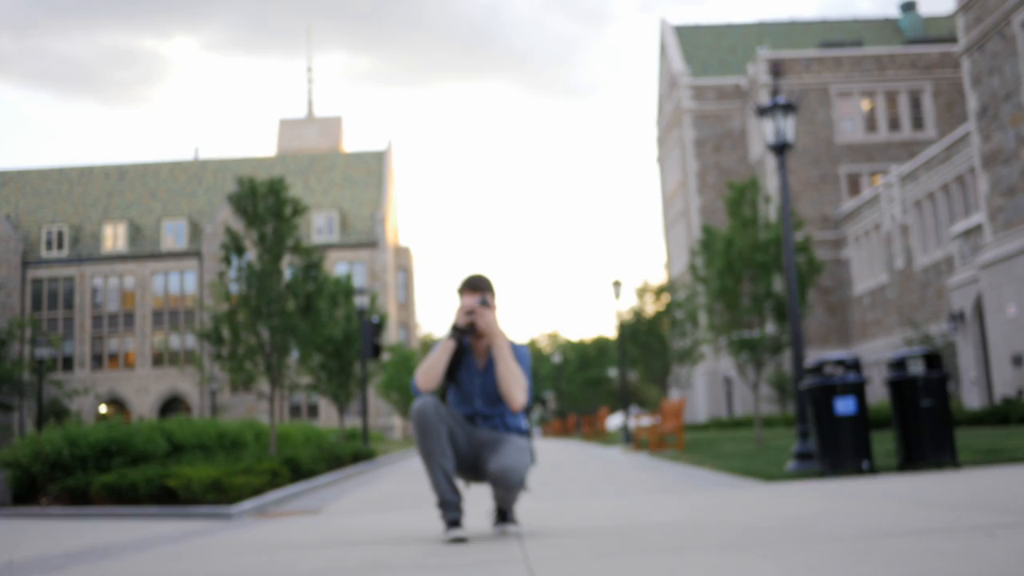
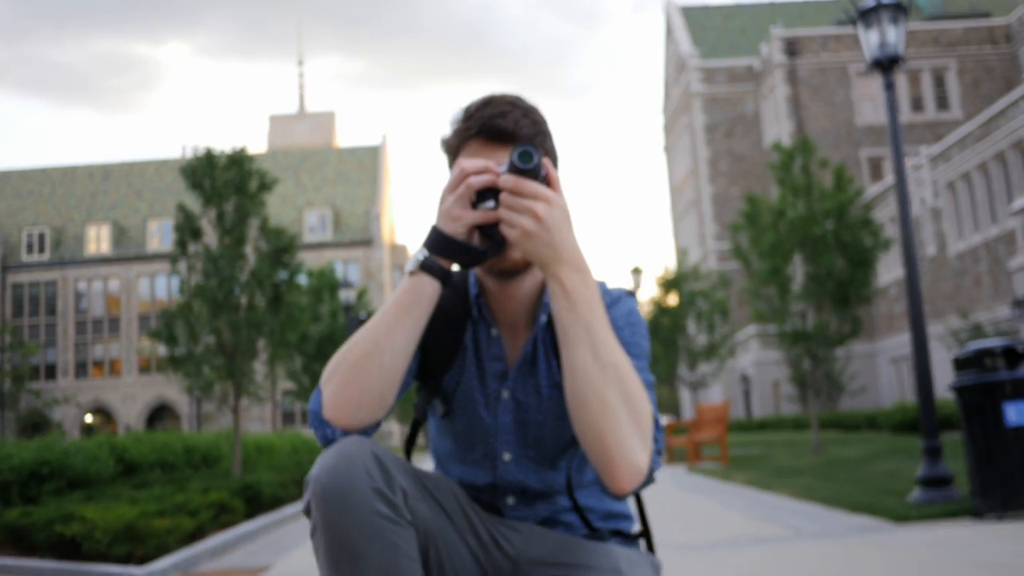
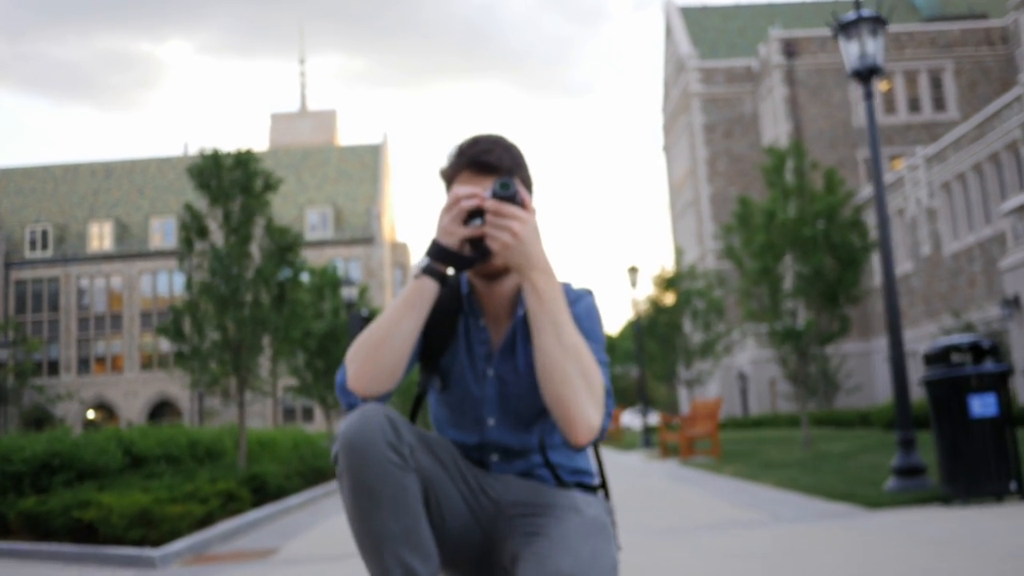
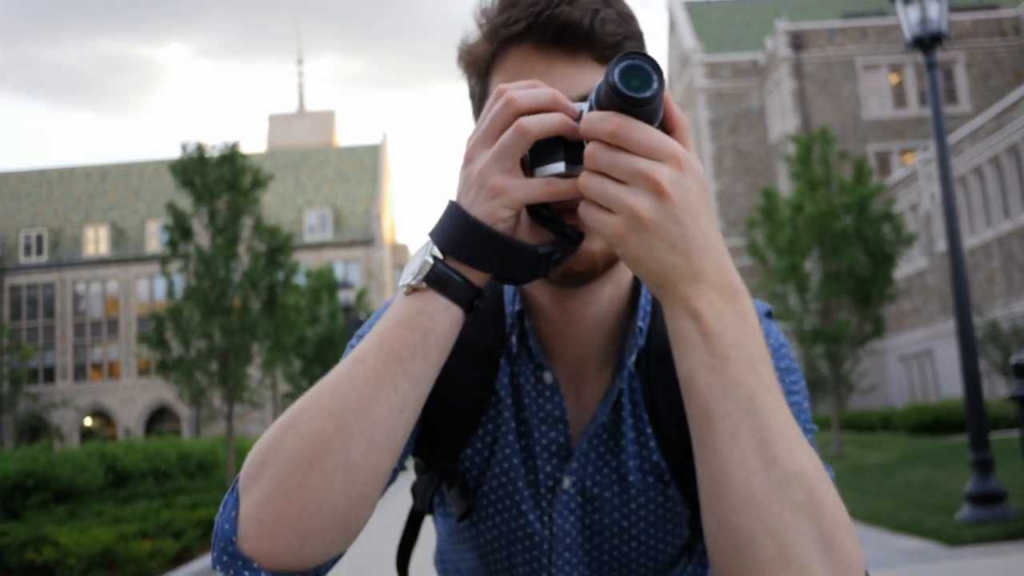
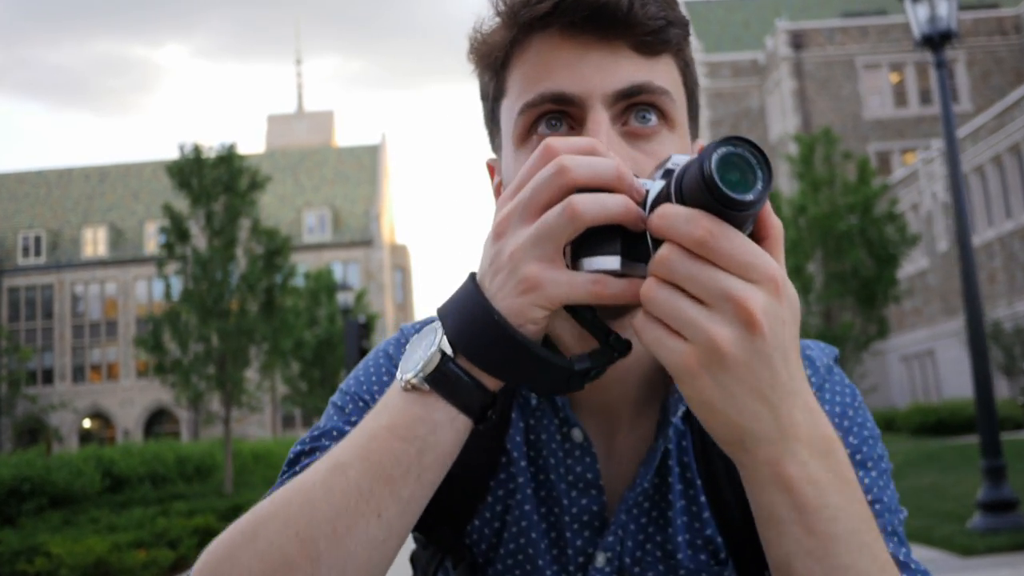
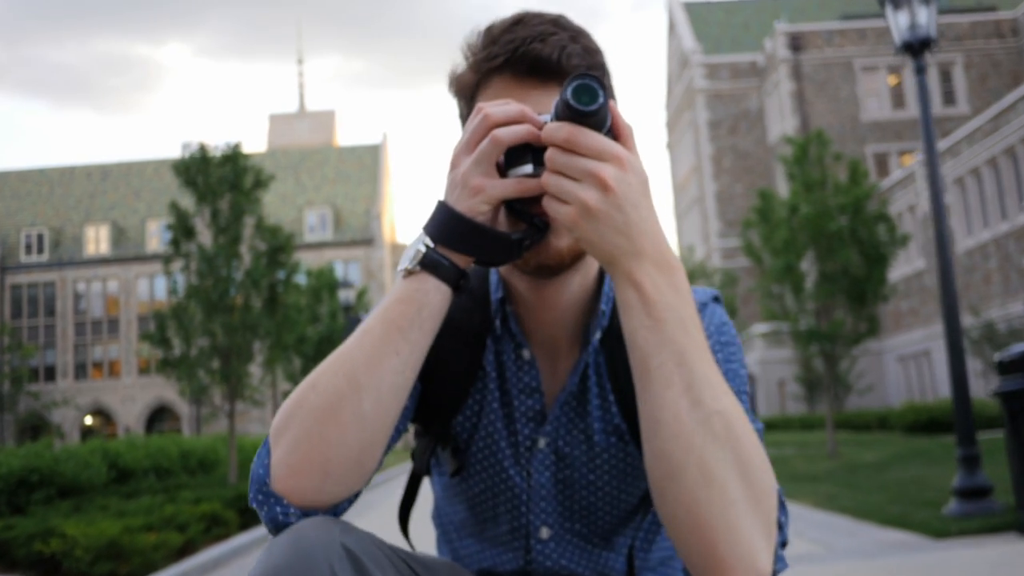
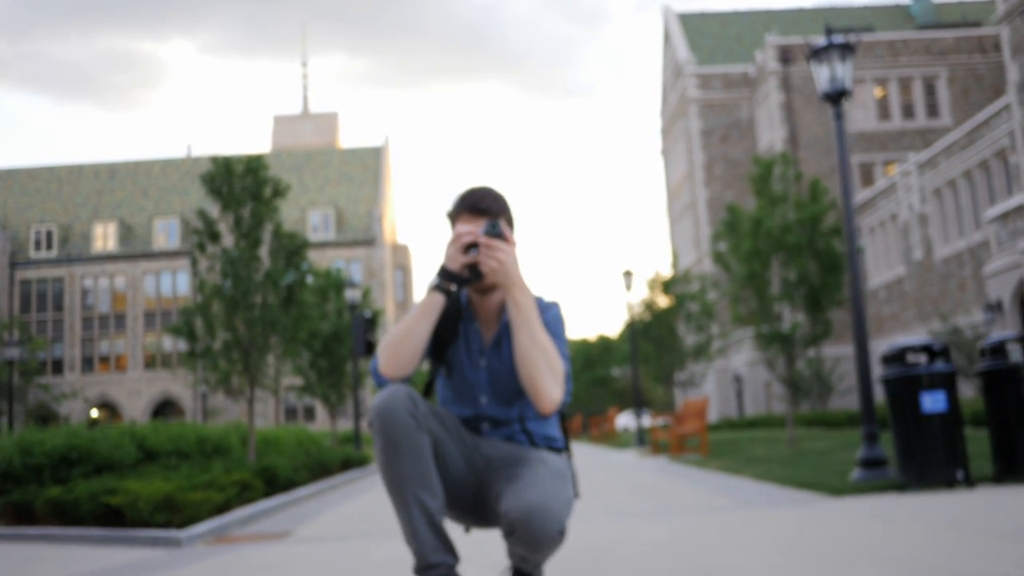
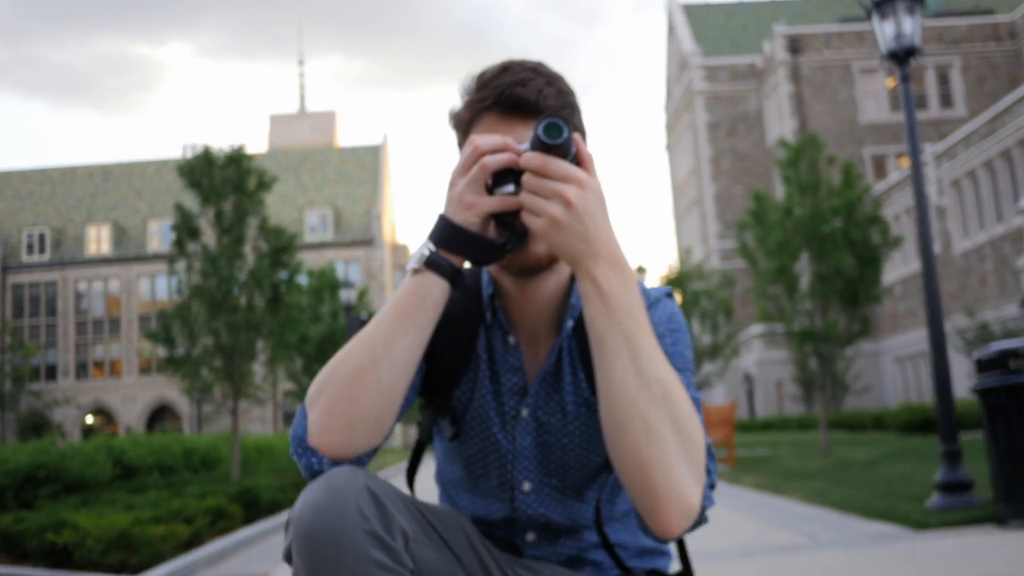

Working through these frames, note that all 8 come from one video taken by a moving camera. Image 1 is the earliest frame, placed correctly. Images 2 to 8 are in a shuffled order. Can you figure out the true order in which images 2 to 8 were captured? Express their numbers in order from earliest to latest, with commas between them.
7, 3, 2, 8, 6, 4, 5
